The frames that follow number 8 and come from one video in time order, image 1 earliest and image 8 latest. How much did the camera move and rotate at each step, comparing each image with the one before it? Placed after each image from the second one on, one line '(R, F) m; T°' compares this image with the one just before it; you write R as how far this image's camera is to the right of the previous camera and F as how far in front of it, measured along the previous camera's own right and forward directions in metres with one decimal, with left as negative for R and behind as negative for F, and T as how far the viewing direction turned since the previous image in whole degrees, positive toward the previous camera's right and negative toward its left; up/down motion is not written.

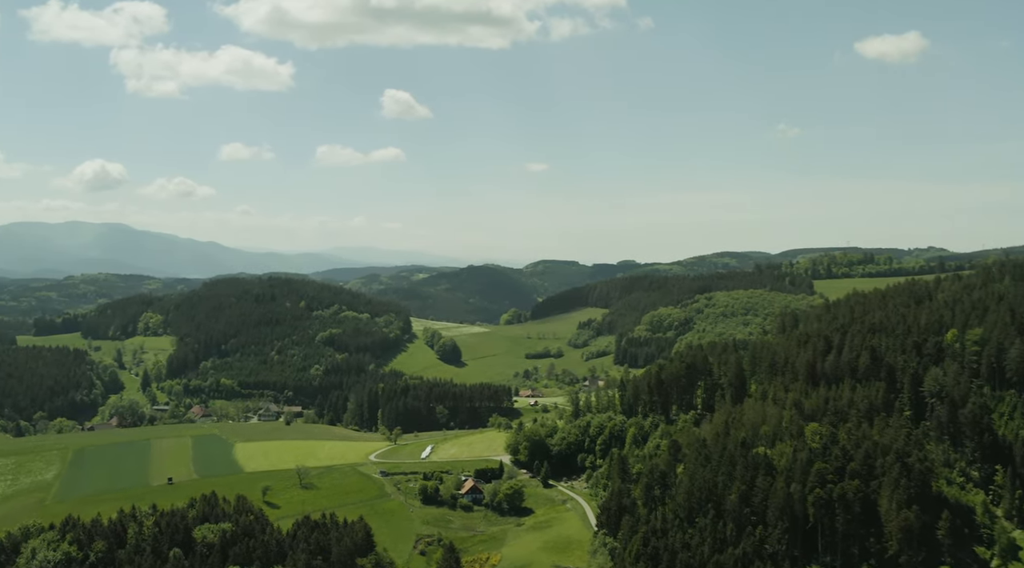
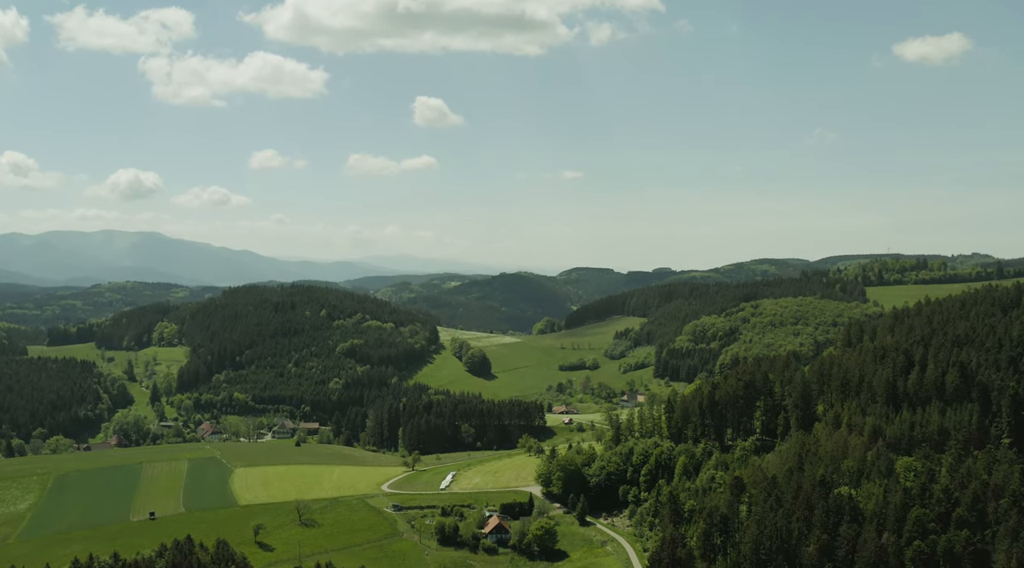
(+0.4, +26.7) m; -2°
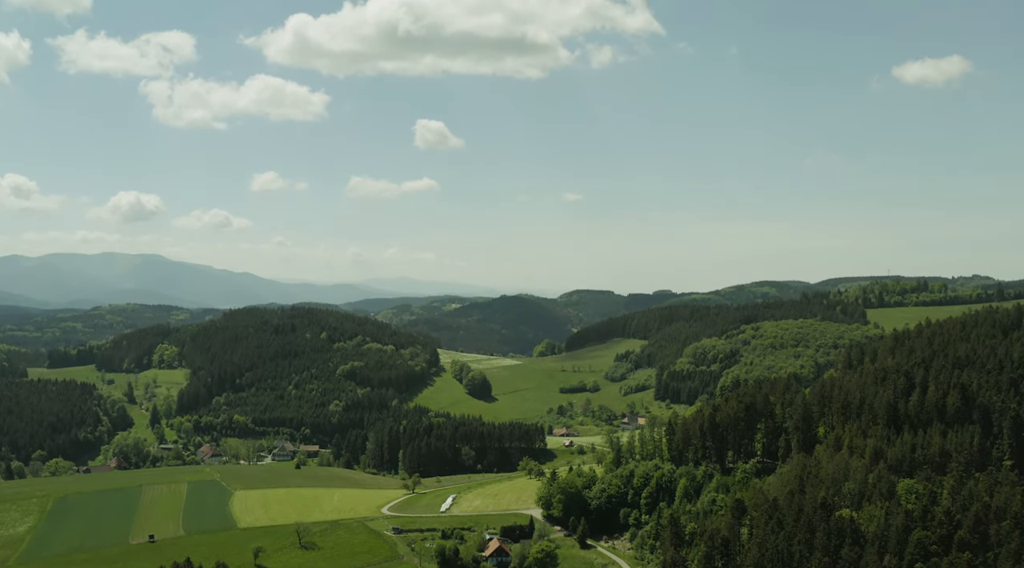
(0.0, 0.0) m; 0°
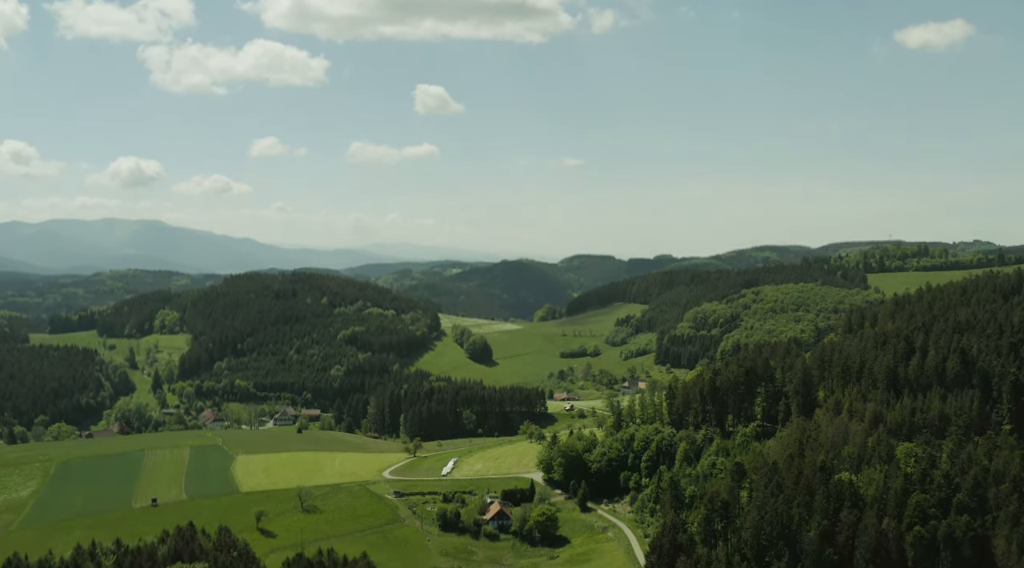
(0.0, 0.0) m; 0°
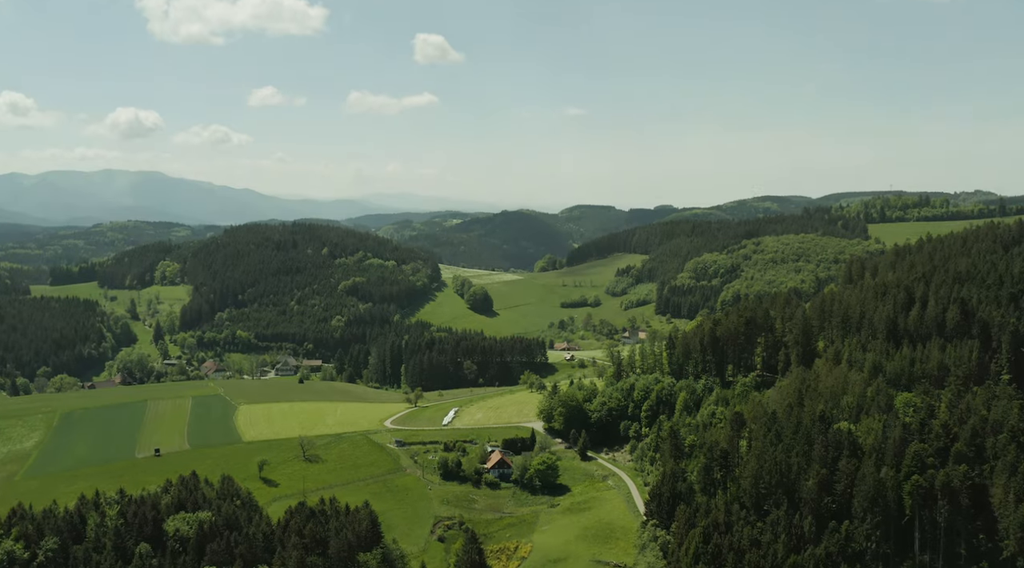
(0.0, -0.1) m; 0°
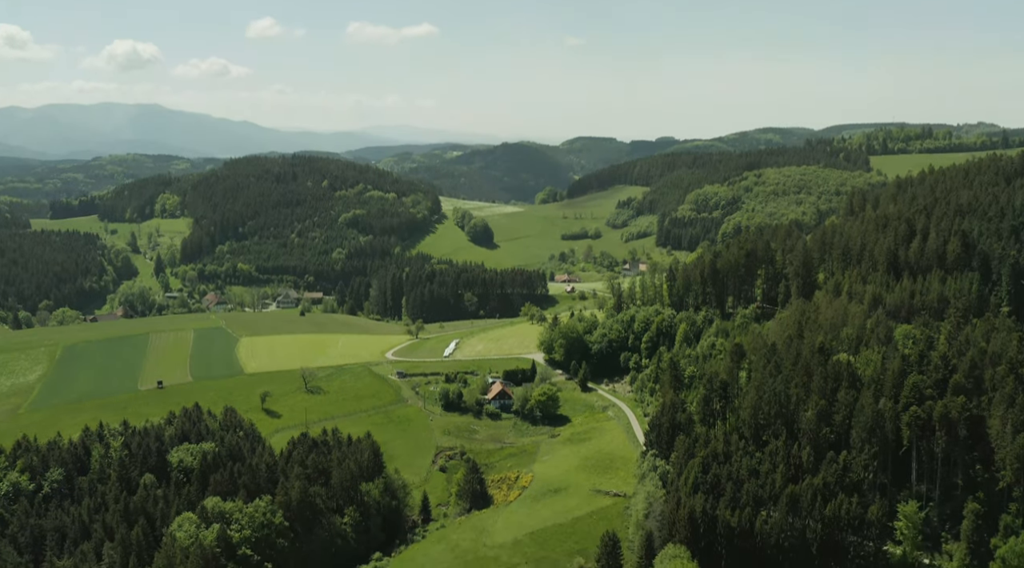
(0.0, 0.0) m; 0°
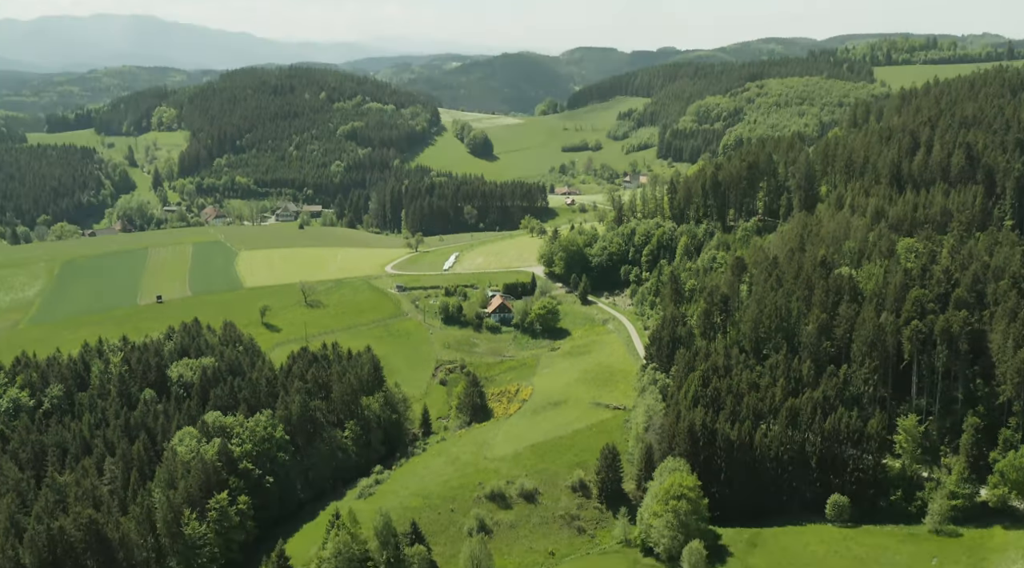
(0.0, +1.0) m; 0°
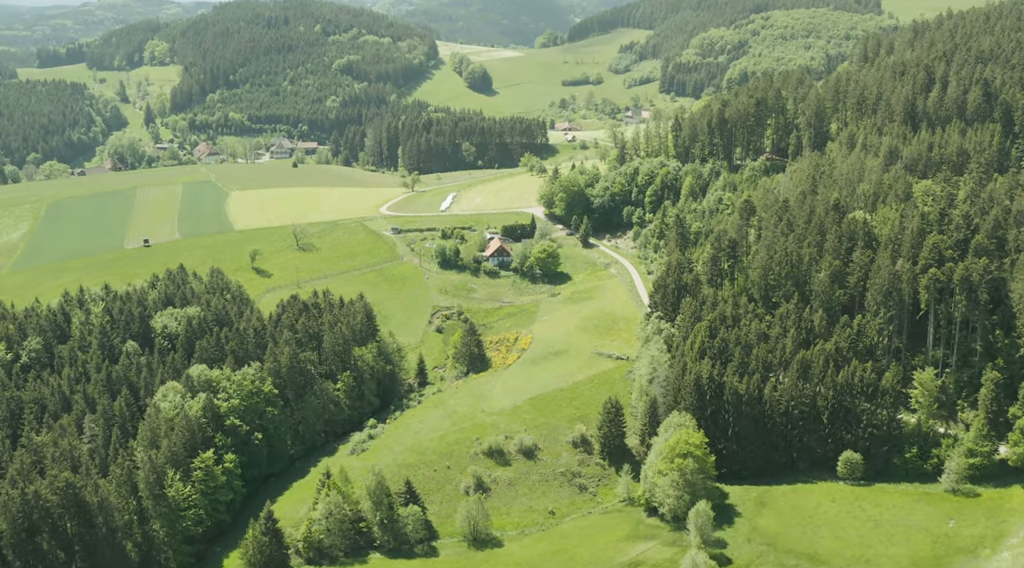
(+0.2, +5.9) m; 0°
